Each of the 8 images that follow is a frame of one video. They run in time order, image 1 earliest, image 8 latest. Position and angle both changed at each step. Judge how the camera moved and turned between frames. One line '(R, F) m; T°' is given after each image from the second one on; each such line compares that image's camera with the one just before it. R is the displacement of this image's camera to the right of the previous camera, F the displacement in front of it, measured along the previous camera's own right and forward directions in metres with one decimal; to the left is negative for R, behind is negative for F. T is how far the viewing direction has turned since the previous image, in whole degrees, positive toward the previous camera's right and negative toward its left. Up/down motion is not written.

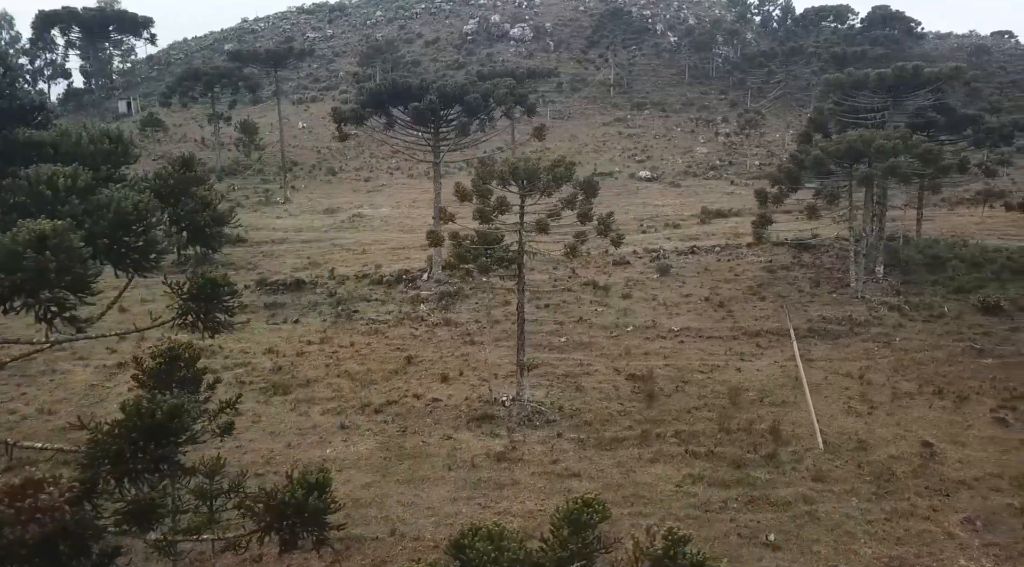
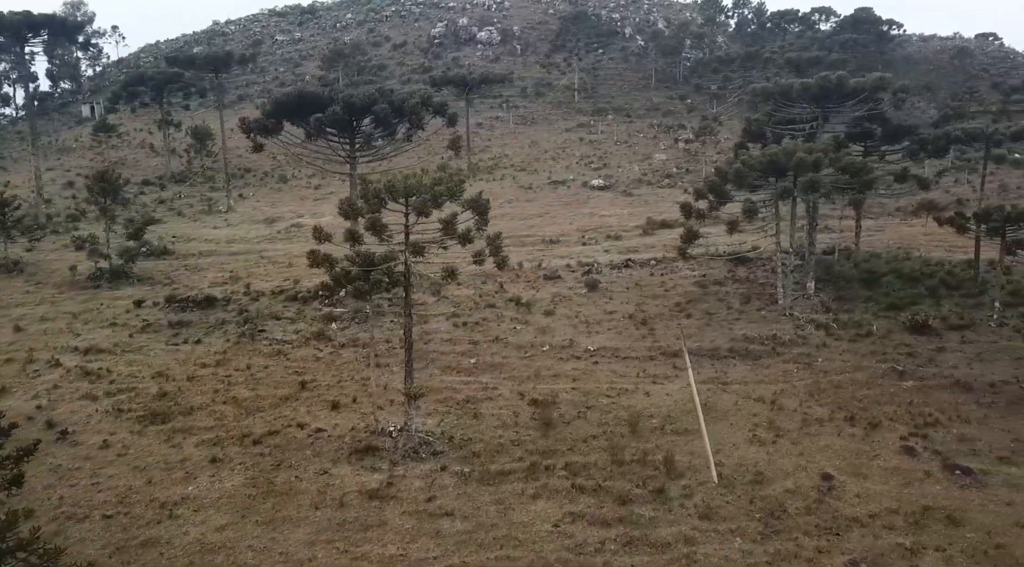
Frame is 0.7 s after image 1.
(+2.6, +1.1) m; +1°
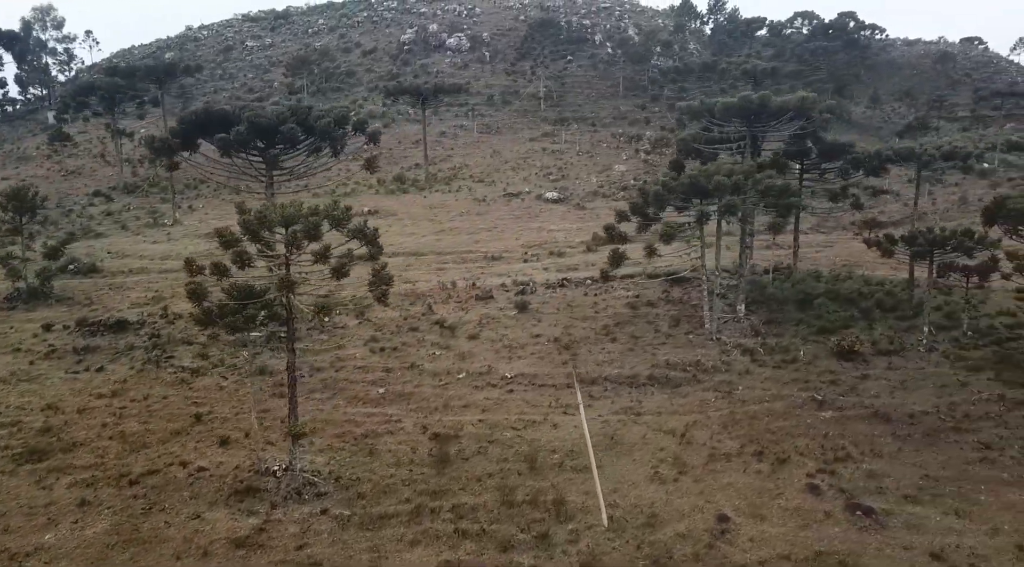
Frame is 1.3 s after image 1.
(+2.5, +0.8) m; +1°
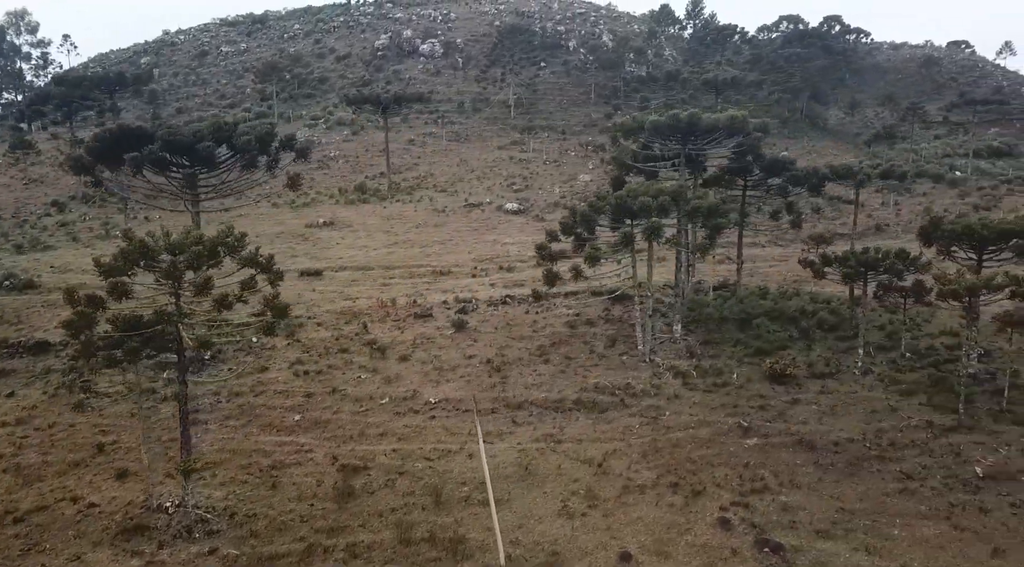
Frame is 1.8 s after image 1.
(+2.2, +0.6) m; +1°
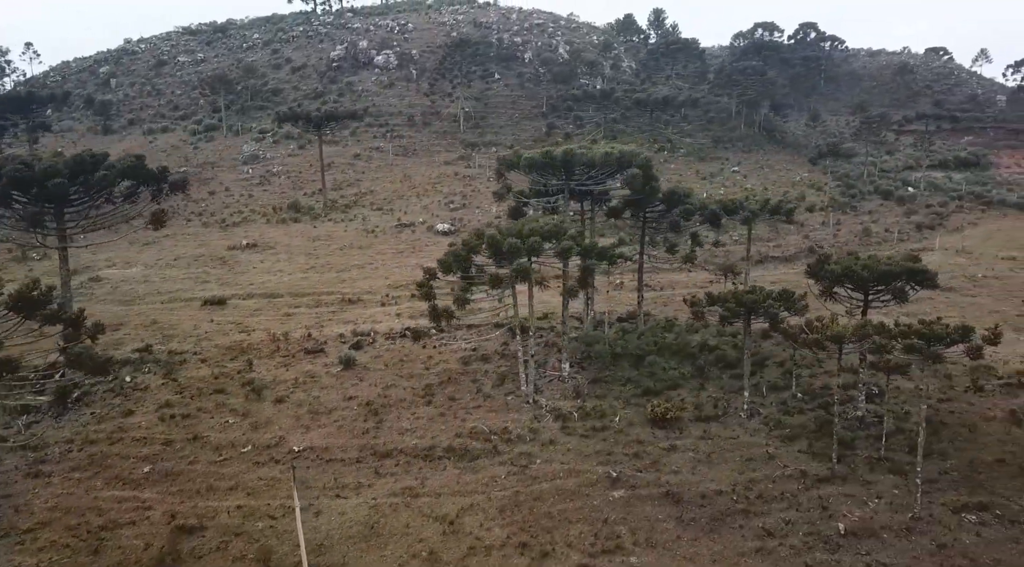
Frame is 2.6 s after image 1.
(+3.6, +1.0) m; +1°
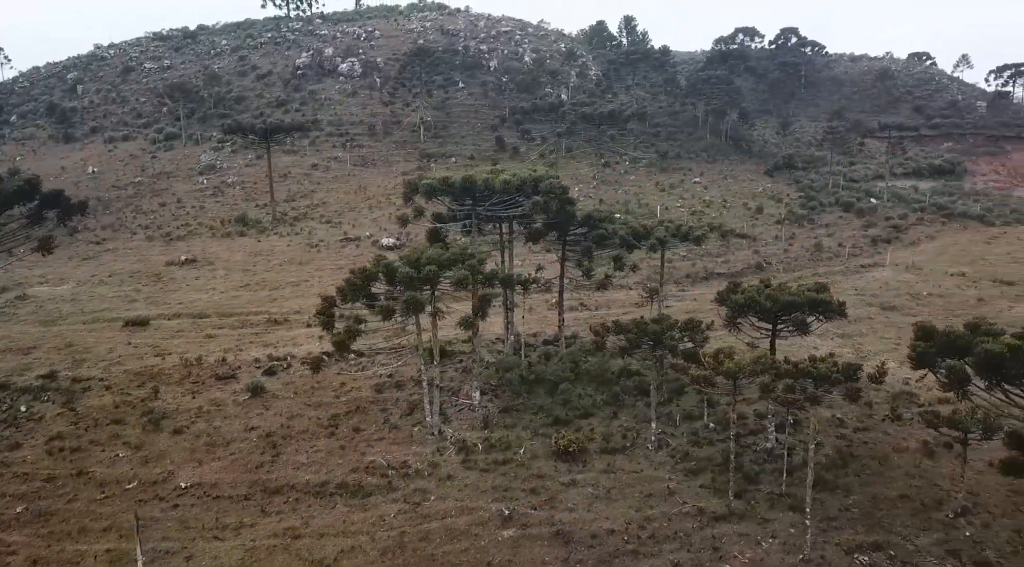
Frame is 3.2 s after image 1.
(+2.8, +0.8) m; +1°
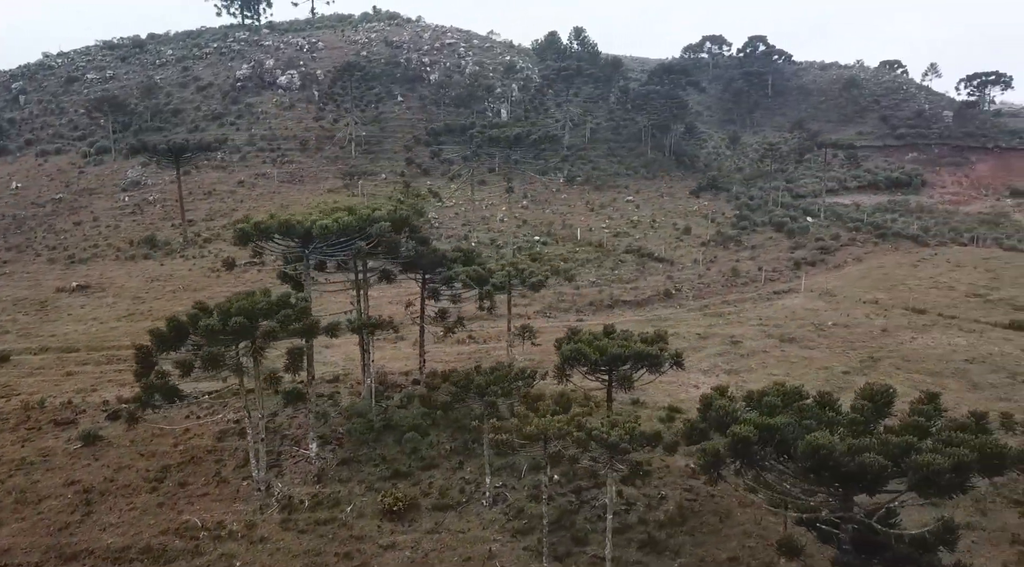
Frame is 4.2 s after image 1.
(+4.8, +1.3) m; +1°
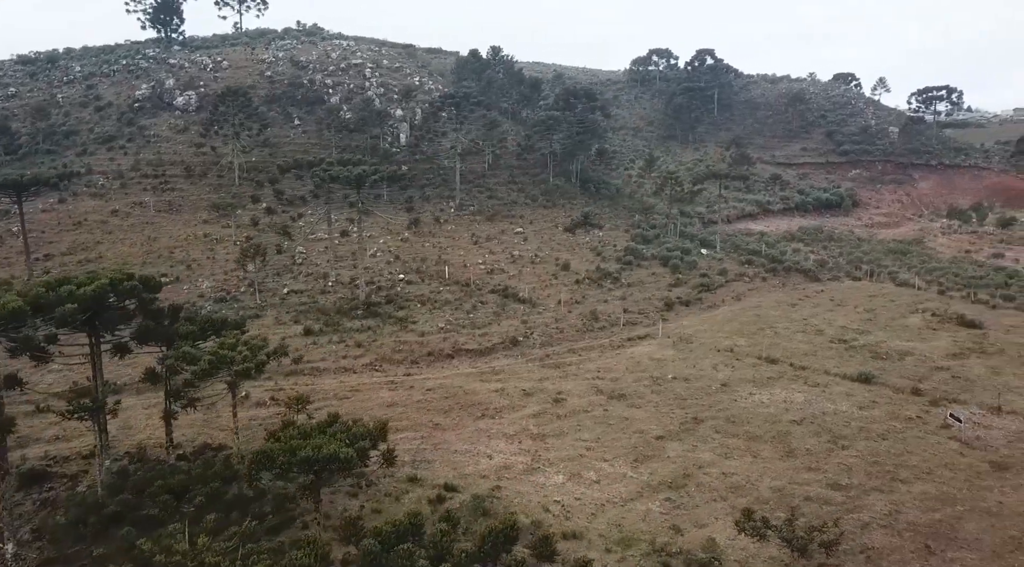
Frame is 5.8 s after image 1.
(+7.7, +2.1) m; +2°
